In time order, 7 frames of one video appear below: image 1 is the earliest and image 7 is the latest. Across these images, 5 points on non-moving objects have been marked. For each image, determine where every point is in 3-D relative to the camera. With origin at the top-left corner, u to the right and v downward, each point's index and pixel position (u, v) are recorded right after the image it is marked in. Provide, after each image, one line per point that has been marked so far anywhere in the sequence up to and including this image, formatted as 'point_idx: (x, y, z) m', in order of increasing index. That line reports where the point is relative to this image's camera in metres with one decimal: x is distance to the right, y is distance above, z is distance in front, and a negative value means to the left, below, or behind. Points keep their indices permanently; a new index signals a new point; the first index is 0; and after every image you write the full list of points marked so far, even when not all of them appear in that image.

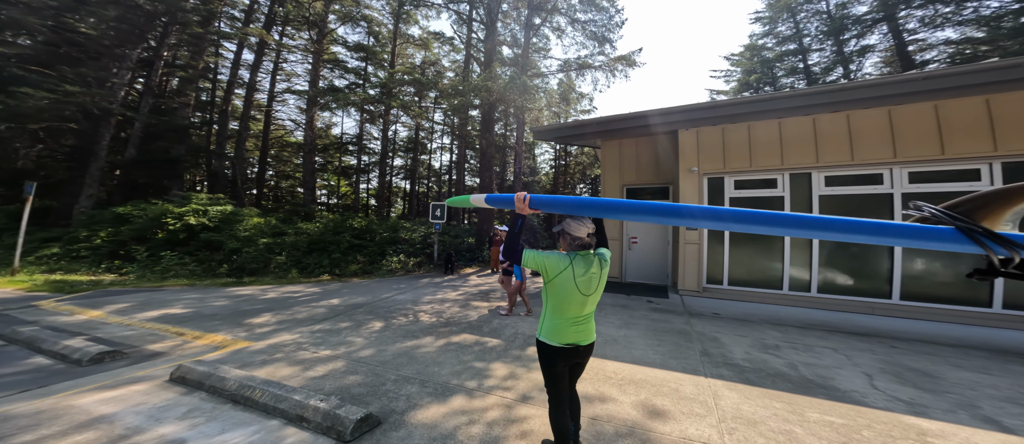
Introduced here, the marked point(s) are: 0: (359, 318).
0: (-2.8, -1.7, +5.4) m
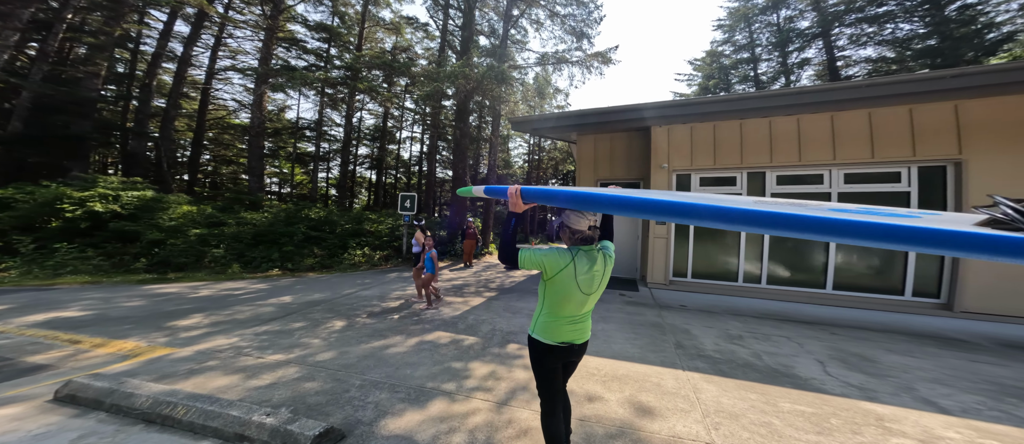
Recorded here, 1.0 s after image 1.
0: (-3.2, -1.5, +4.9) m
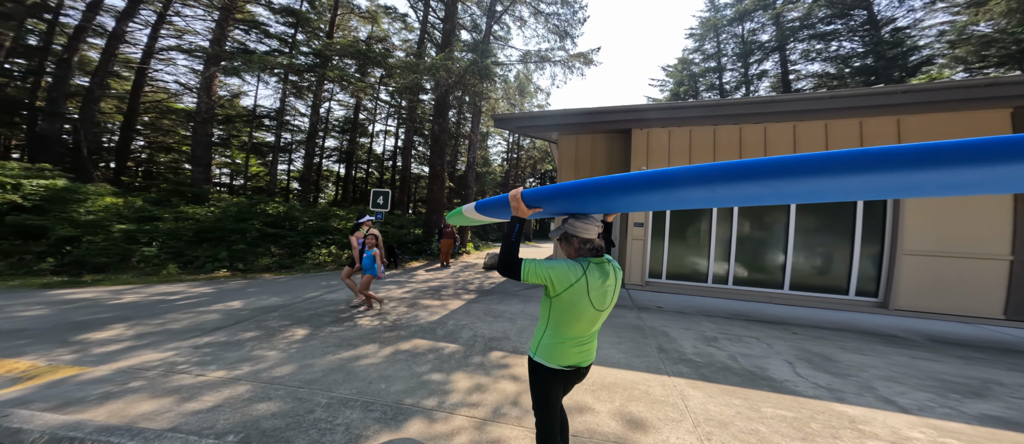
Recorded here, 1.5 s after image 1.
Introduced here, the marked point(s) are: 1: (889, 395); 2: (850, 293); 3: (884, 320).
0: (-3.5, -1.5, +4.4) m
1: (+3.4, -1.6, +2.7) m
2: (+6.5, -1.4, +5.9) m
3: (+6.4, -1.7, +5.3) m
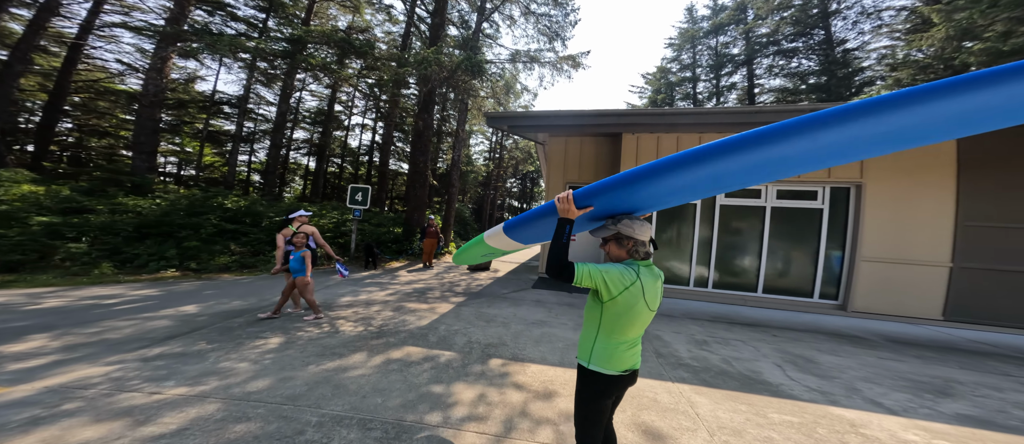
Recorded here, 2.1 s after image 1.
0: (-3.6, -1.4, +4.0) m
1: (+3.5, -1.7, +2.9) m
2: (+6.3, -1.6, +6.3) m
3: (+6.2, -1.8, +5.7) m
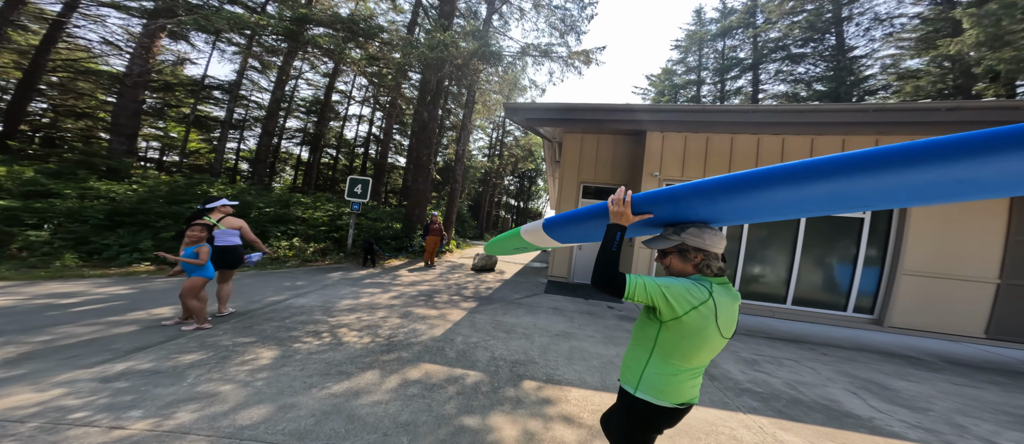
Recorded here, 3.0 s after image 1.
0: (-3.2, -1.3, +3.4) m
1: (+3.9, -1.8, +2.5) m
2: (+6.6, -1.7, +6.0) m
3: (+6.5, -2.0, +5.3) m
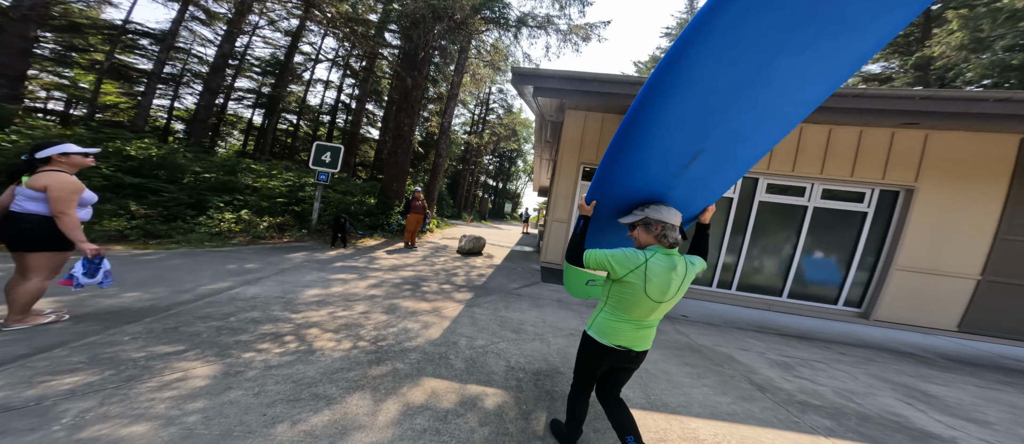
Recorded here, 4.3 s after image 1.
0: (-2.9, -1.0, +2.4) m
1: (+4.2, -1.8, +2.3) m
2: (+6.5, -1.6, +6.0) m
3: (+6.5, -1.9, +5.4) m
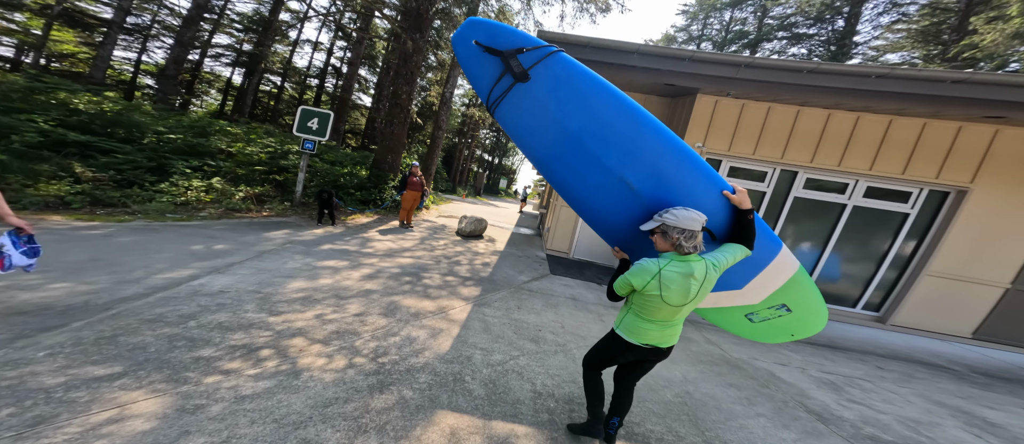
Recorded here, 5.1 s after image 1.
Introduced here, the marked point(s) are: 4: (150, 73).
0: (-2.6, -0.9, +1.8) m
1: (+4.4, -2.0, +2.0) m
2: (+6.6, -1.6, +5.8) m
3: (+6.6, -2.0, +5.2) m
4: (-20.0, +8.3, +16.5) m
